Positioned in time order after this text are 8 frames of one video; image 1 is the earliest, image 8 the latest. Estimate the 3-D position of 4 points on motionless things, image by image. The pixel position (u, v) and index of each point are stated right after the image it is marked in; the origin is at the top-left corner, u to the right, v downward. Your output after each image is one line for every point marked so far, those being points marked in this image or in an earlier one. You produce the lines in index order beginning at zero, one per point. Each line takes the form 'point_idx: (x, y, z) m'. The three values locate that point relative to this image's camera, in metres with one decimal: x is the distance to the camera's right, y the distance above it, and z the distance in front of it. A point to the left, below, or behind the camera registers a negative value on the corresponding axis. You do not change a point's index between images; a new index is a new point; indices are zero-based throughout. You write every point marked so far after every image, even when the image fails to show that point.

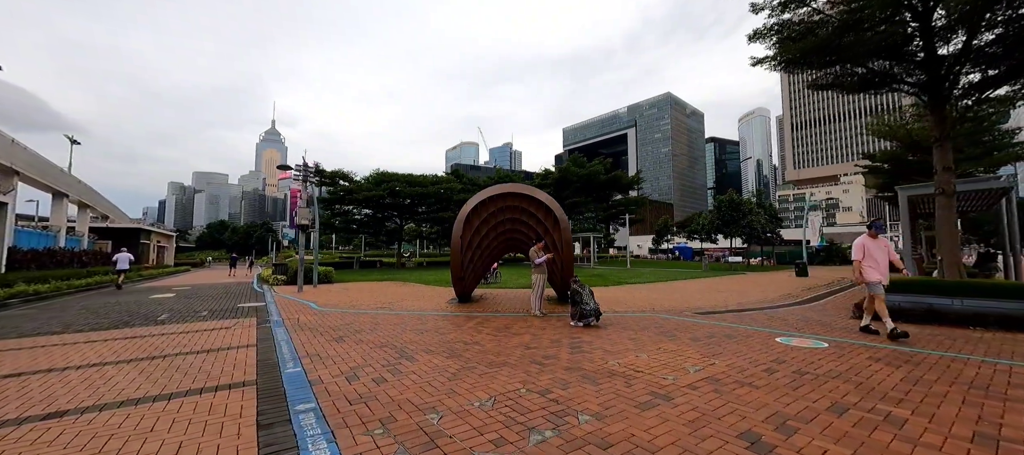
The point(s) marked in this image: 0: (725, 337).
0: (+3.8, -2.0, +5.9) m
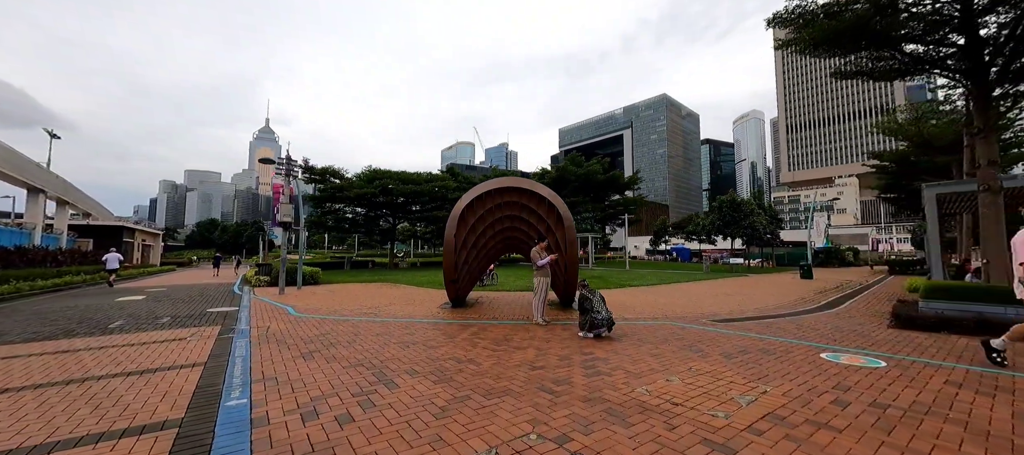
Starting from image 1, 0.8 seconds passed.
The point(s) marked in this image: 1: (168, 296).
0: (+3.8, -1.9, +5.1) m
1: (-13.6, -2.7, +13.2) m
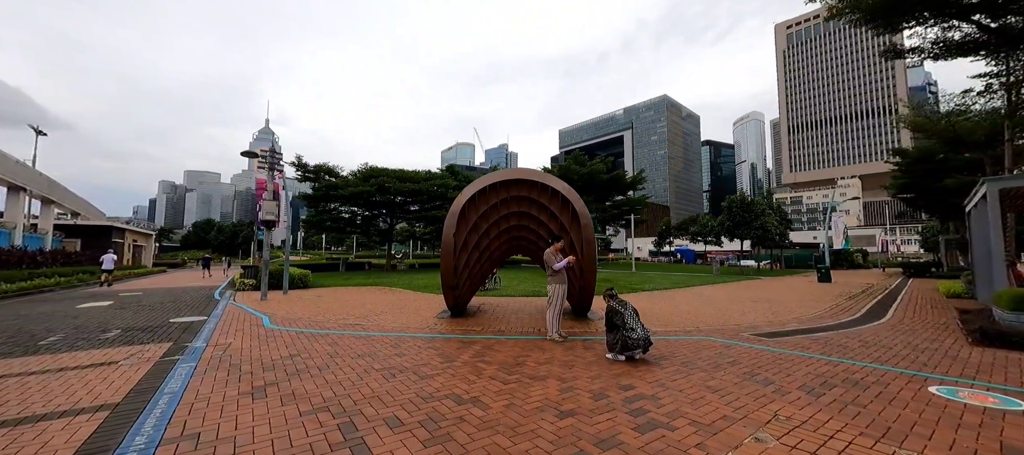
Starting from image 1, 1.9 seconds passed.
0: (+4.0, -1.9, +3.9) m
1: (-13.5, -2.7, +12.0) m
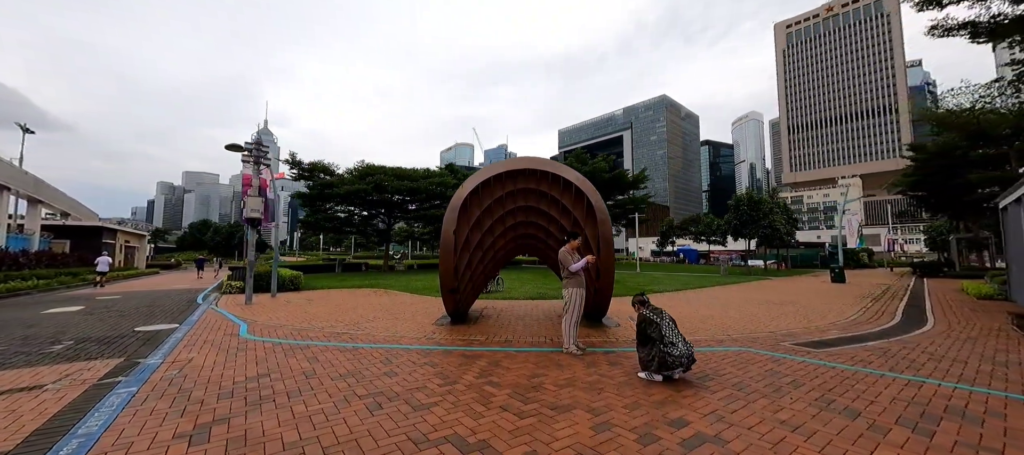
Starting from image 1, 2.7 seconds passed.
0: (+4.2, -1.8, +3.1) m
1: (-13.3, -2.6, +11.1) m
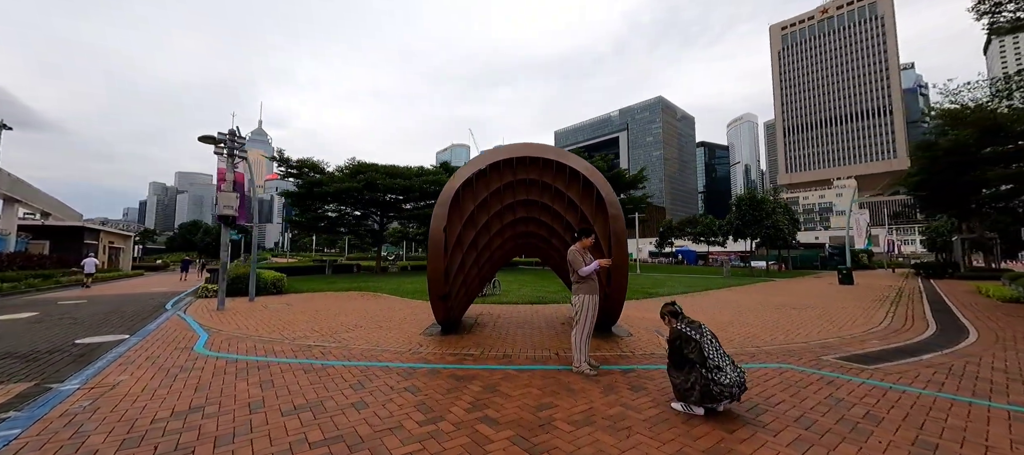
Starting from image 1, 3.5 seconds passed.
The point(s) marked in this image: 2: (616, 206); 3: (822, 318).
0: (+4.2, -1.7, +2.3) m
1: (-13.4, -2.6, +10.1) m
2: (+1.8, +0.4, +5.7) m
3: (+8.2, -2.4, +8.8) m
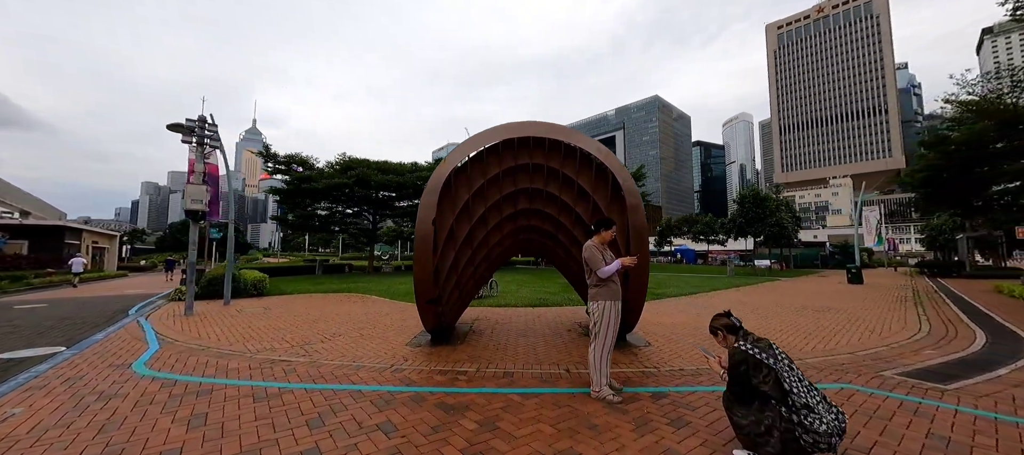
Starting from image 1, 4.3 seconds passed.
0: (+4.3, -1.6, +1.4) m
1: (-13.4, -2.5, +9.1) m
2: (+1.8, +0.5, +4.9) m
3: (+8.2, -2.3, +8.0) m
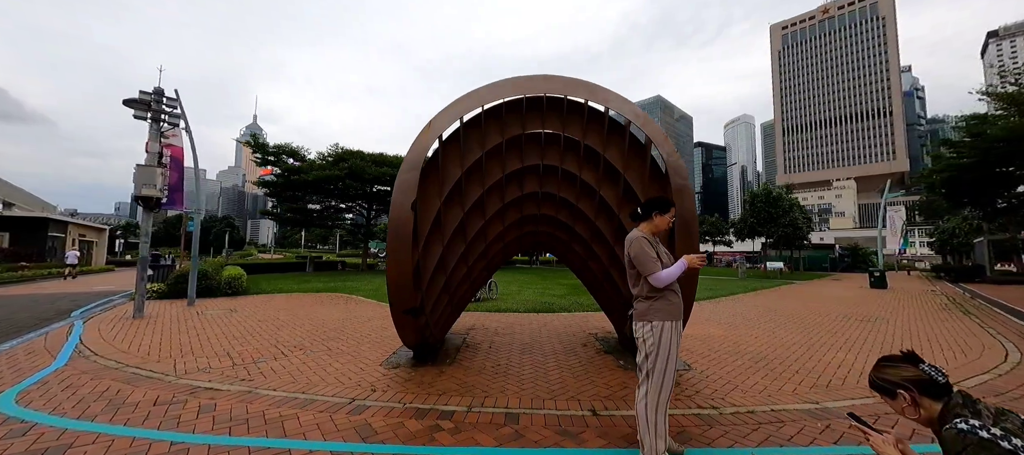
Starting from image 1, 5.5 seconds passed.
0: (+4.3, -1.5, +0.2) m
1: (-13.4, -2.2, +7.8) m
2: (+1.9, +0.6, +3.6) m
3: (+8.3, -2.2, +6.8) m
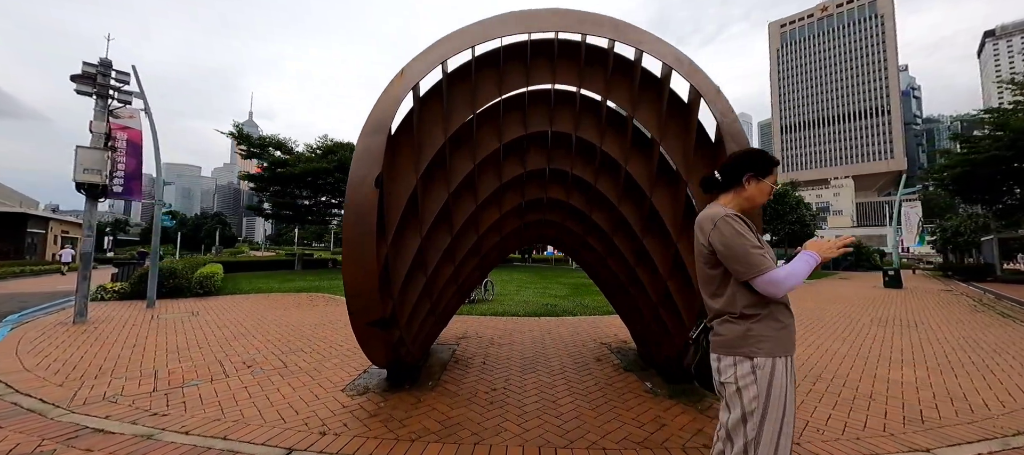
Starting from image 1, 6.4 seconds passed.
0: (+4.4, -1.4, -0.7) m
1: (-13.4, -2.0, +6.7) m
2: (+1.9, +0.7, +2.7) m
3: (+8.2, -2.1, +5.9) m
